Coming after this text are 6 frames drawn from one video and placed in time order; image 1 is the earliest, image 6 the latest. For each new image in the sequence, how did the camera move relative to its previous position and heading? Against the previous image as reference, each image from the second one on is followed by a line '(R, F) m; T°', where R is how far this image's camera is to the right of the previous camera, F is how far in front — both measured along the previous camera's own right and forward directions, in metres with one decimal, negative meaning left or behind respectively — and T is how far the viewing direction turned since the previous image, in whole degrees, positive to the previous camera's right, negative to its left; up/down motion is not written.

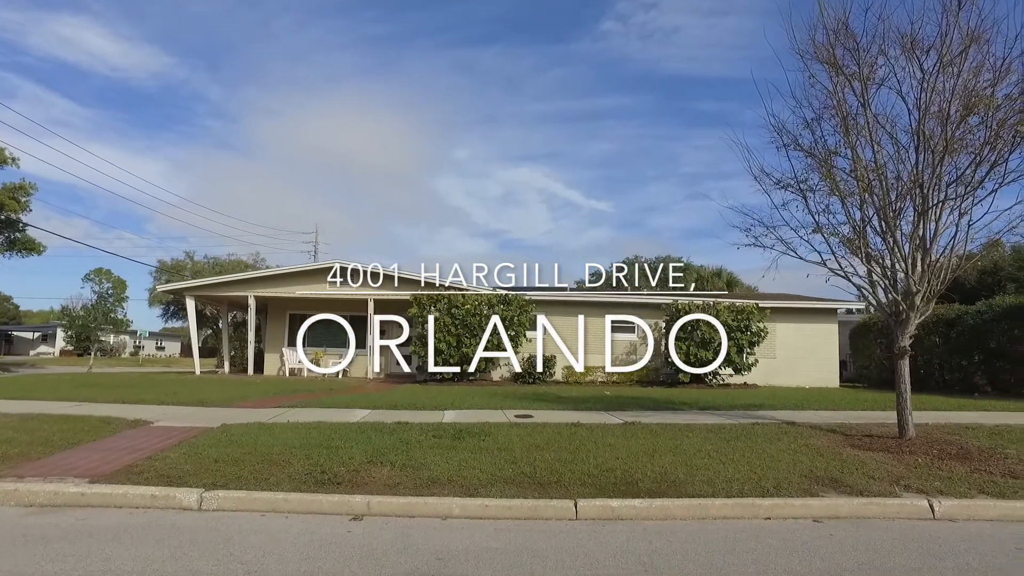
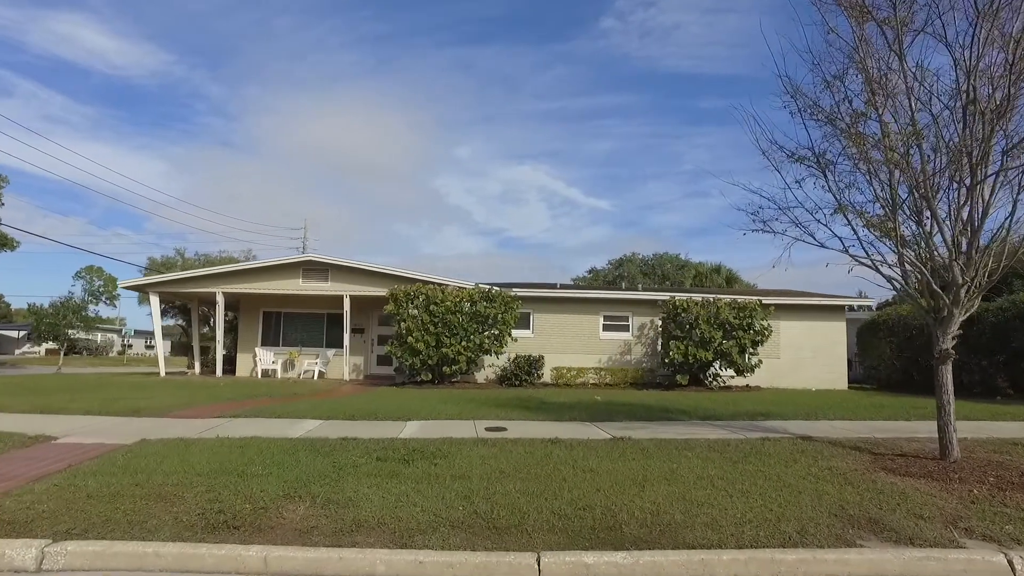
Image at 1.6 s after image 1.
(+0.4, +1.6) m; 0°
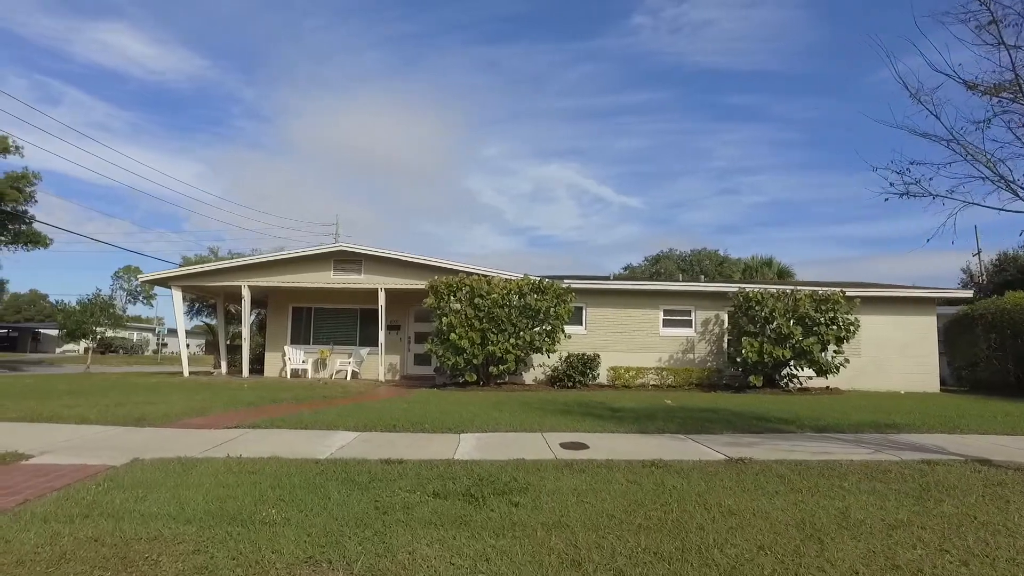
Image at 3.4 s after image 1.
(-0.6, +2.0) m; -3°
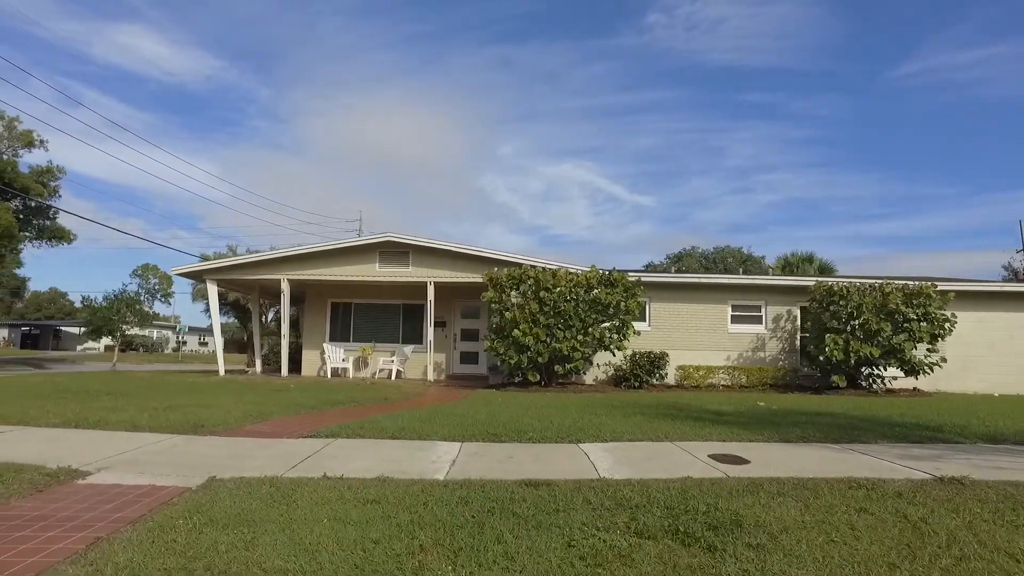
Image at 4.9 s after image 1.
(-1.2, +1.3) m; -1°
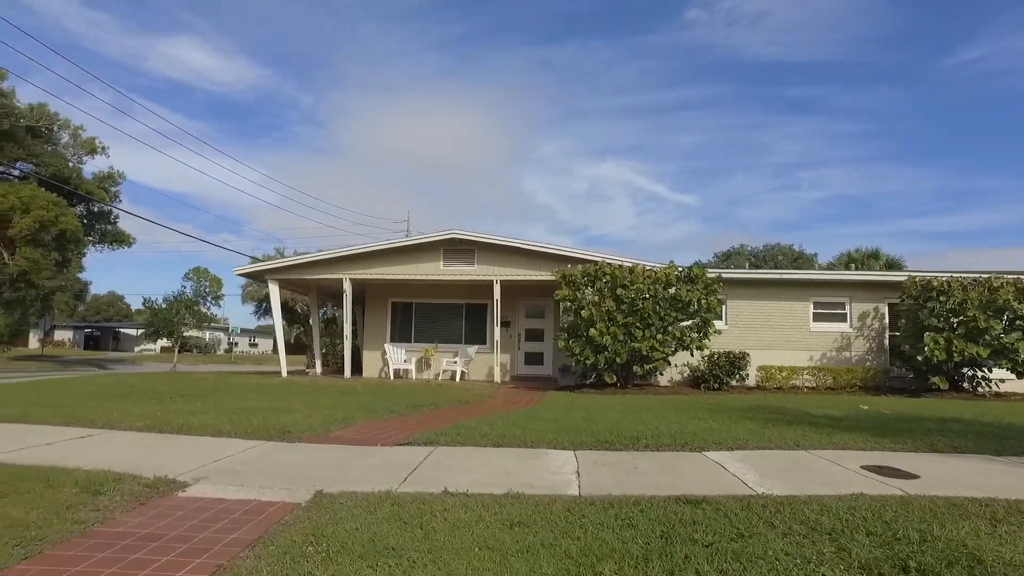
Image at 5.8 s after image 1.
(-0.7, +0.6) m; -3°
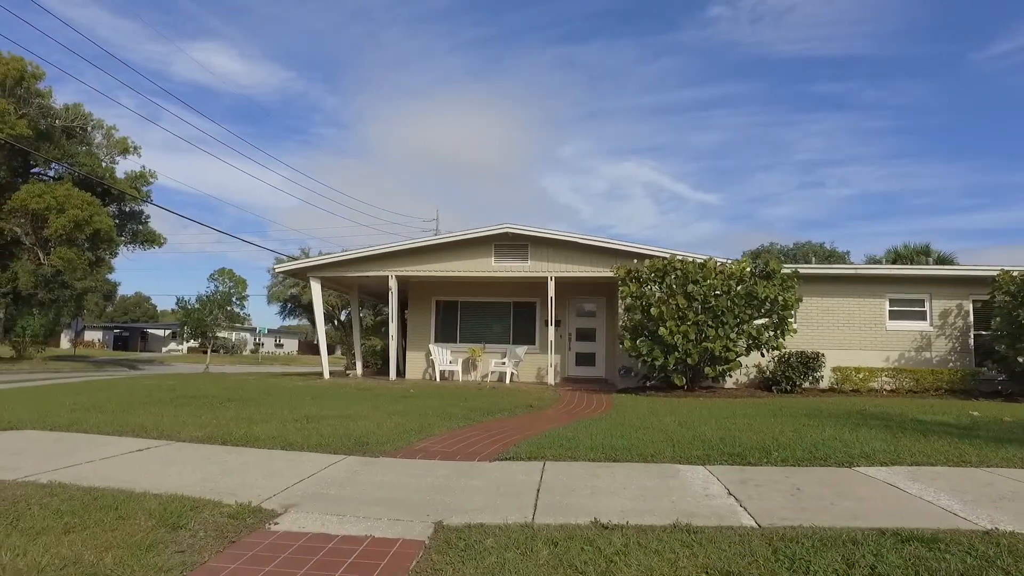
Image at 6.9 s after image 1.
(-0.9, +0.9) m; -2°
